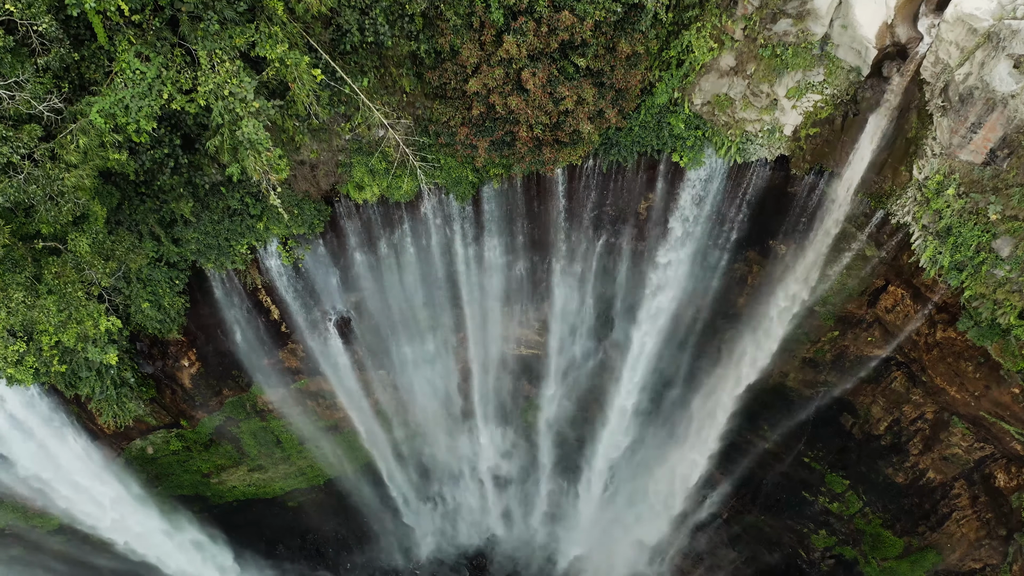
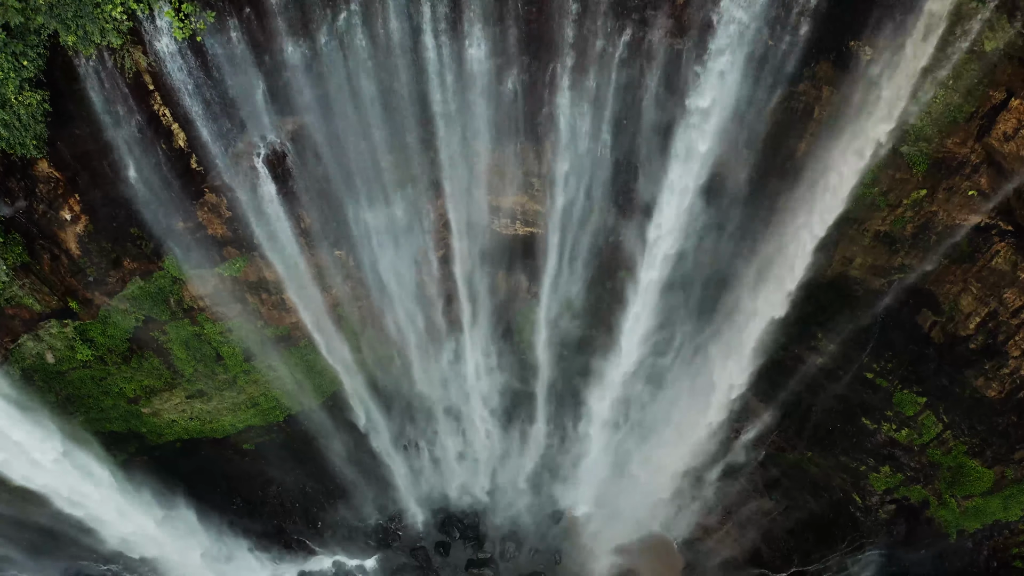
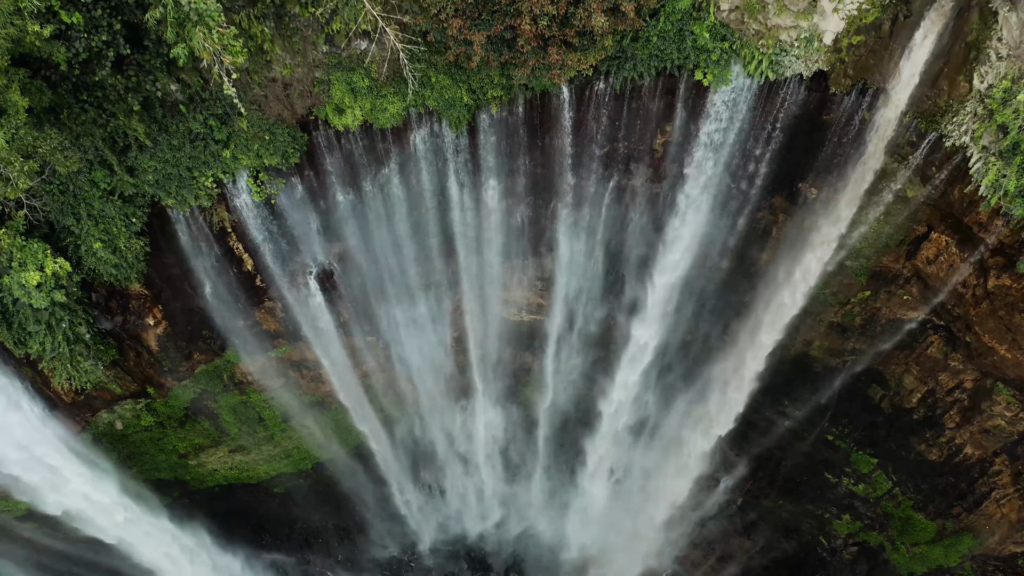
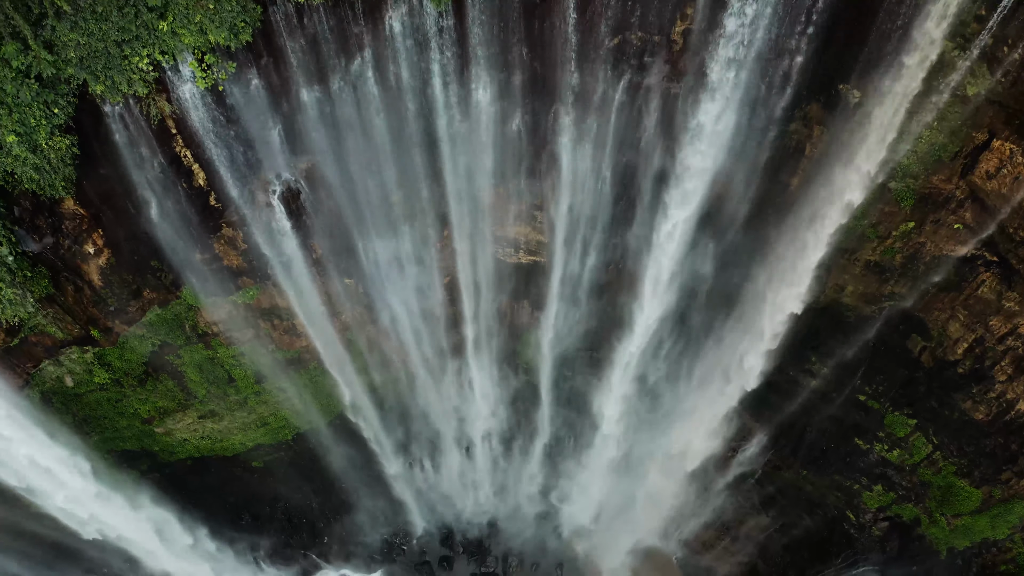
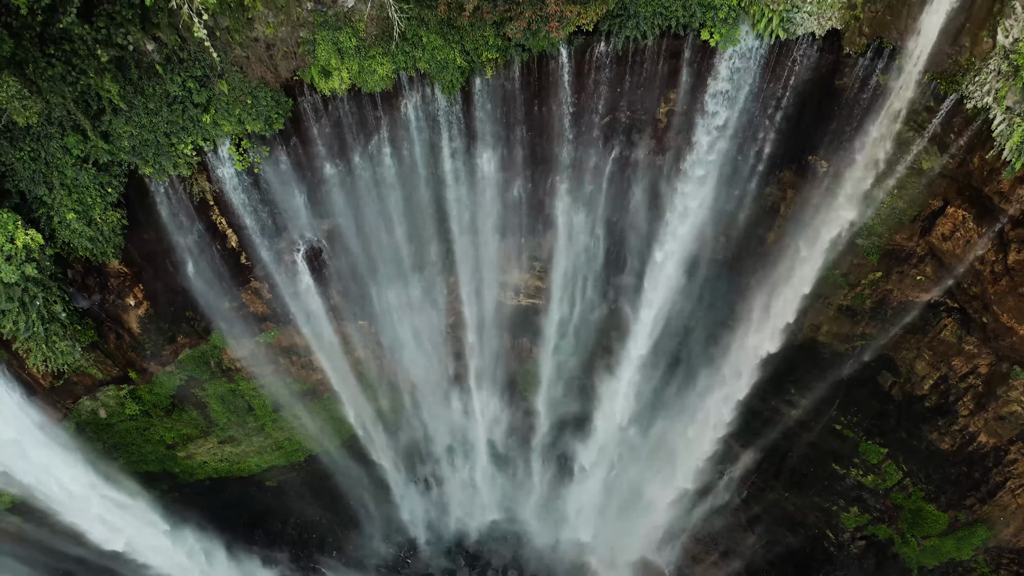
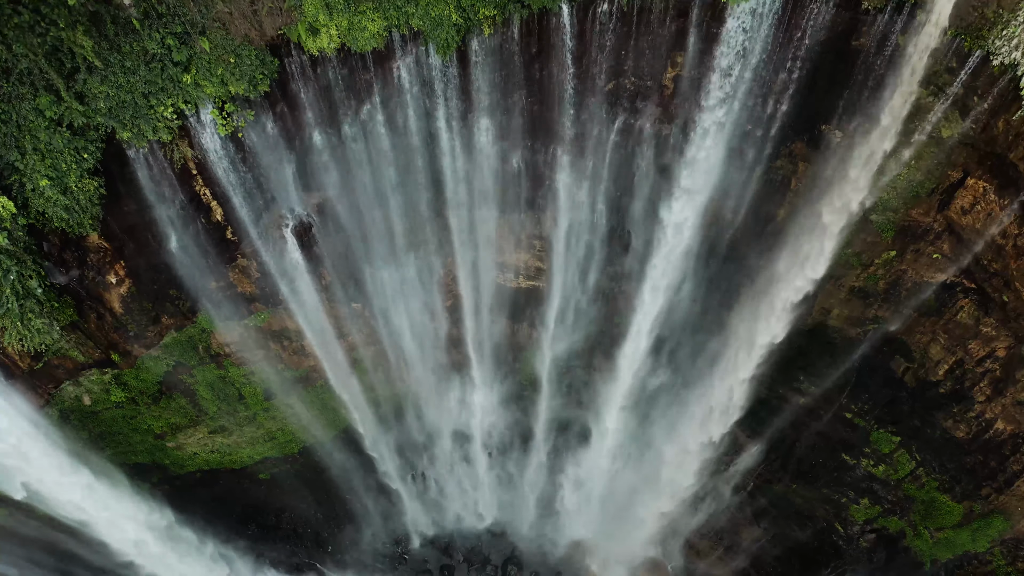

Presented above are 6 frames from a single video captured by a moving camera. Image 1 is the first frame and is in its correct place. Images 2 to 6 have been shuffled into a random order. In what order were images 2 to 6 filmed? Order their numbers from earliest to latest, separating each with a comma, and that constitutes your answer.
3, 5, 6, 4, 2
